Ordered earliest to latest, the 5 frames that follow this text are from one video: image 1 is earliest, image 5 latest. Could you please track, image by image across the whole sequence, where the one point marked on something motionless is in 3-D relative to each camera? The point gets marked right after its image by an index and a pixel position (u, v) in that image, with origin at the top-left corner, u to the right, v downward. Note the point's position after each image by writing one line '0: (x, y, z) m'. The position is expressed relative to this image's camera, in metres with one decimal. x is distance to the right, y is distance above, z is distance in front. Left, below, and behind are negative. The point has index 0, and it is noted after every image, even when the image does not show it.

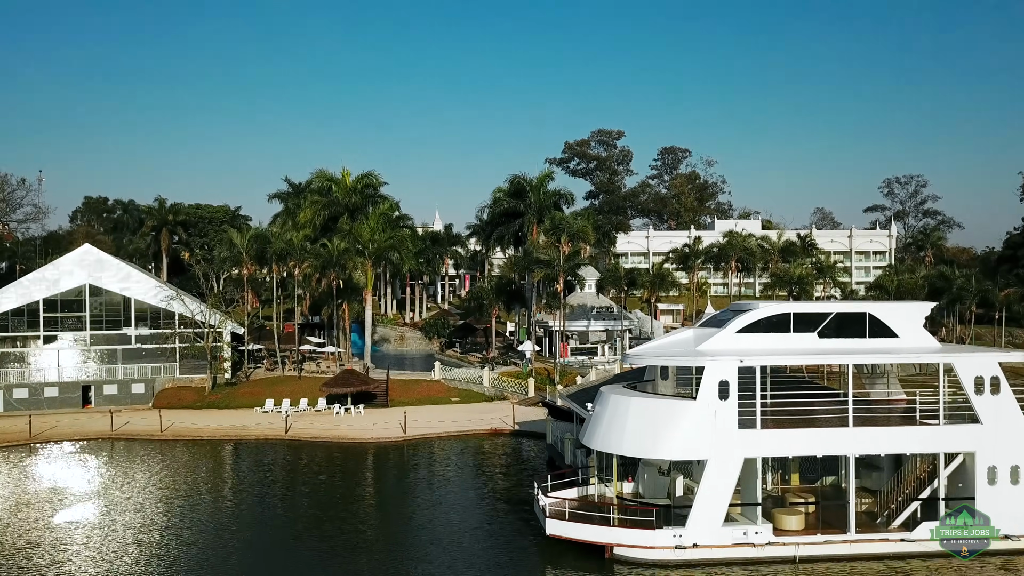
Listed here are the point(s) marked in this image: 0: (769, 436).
0: (+6.4, -3.7, +18.4) m
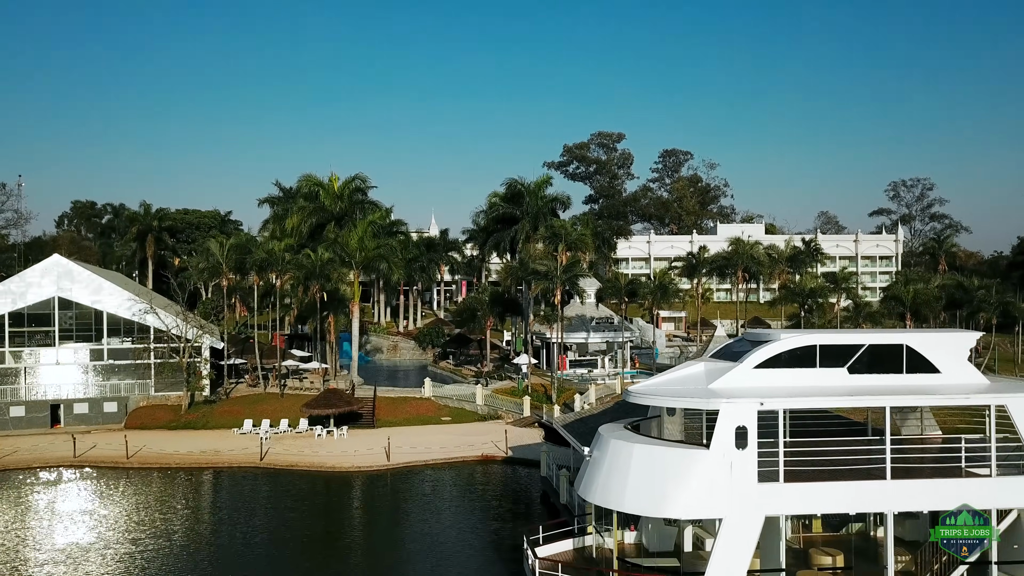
0: (+6.0, -4.3, +15.8) m
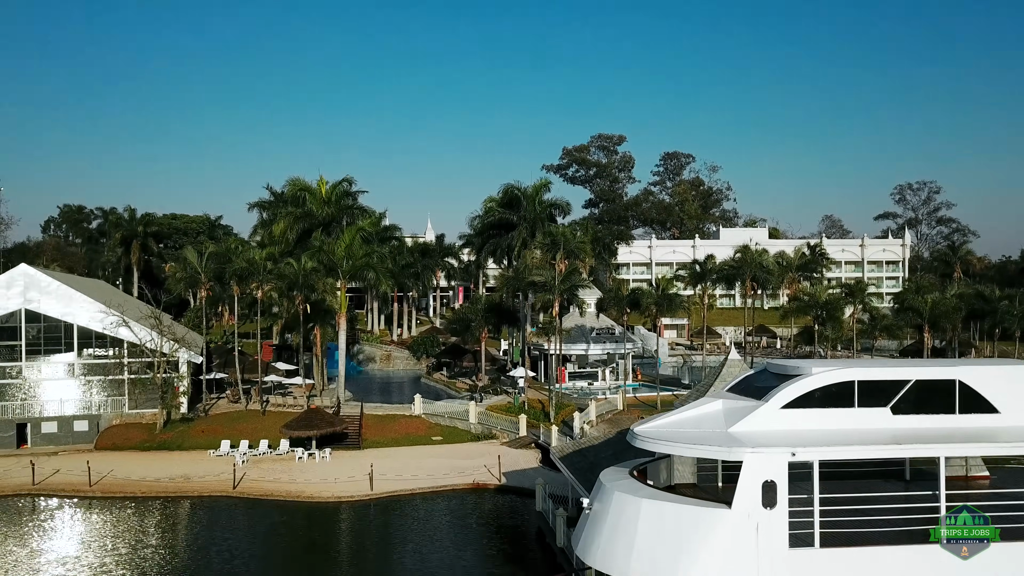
0: (+5.7, -4.8, +13.3) m
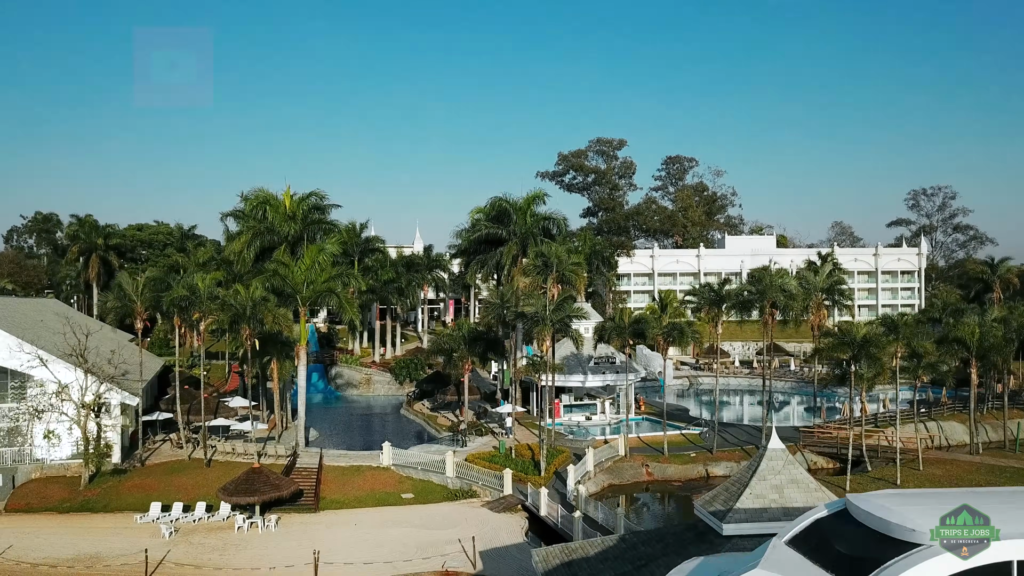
0: (+4.9, -6.2, +7.5) m
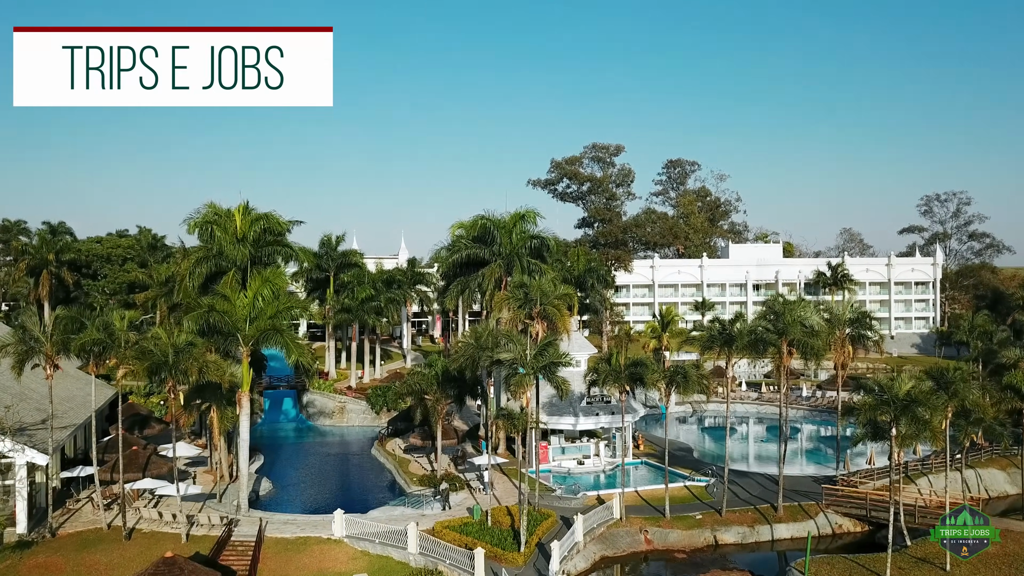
0: (+3.9, -7.9, +2.0) m
